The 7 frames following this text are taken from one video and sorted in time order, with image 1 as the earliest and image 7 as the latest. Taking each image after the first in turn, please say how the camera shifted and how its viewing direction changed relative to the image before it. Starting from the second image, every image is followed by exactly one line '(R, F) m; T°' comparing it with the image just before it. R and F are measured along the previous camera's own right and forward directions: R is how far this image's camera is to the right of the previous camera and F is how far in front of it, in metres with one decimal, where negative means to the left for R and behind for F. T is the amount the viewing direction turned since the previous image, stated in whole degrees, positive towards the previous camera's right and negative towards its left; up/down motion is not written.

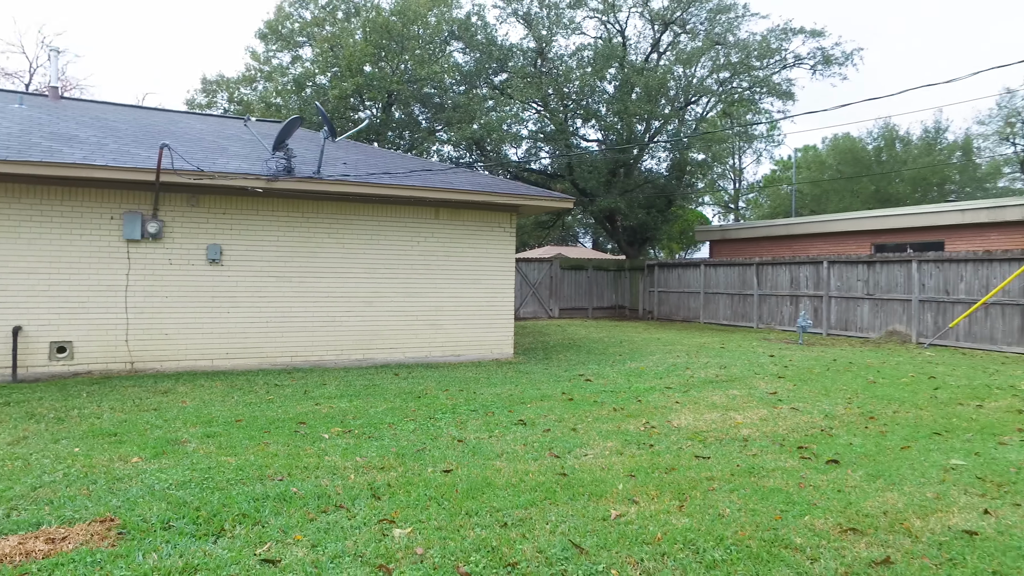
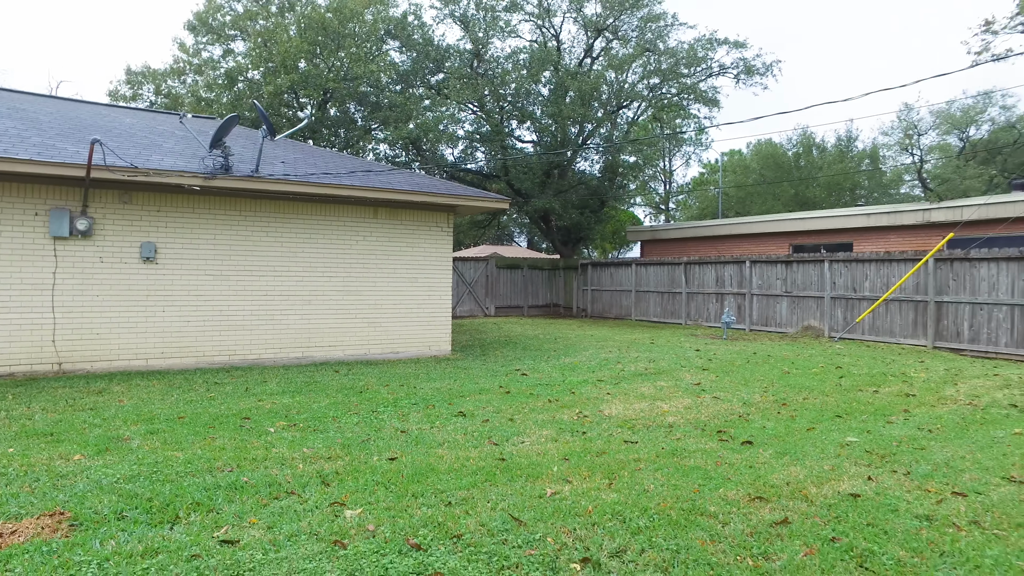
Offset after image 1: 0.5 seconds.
(0.0, -0.3) m; +5°
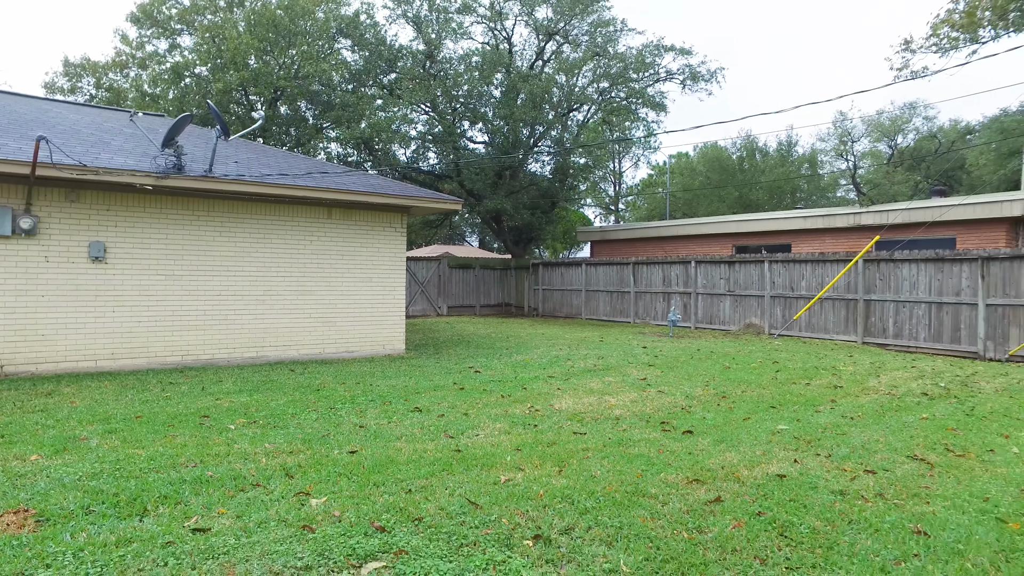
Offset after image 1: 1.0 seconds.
(0.0, -0.2) m; +4°
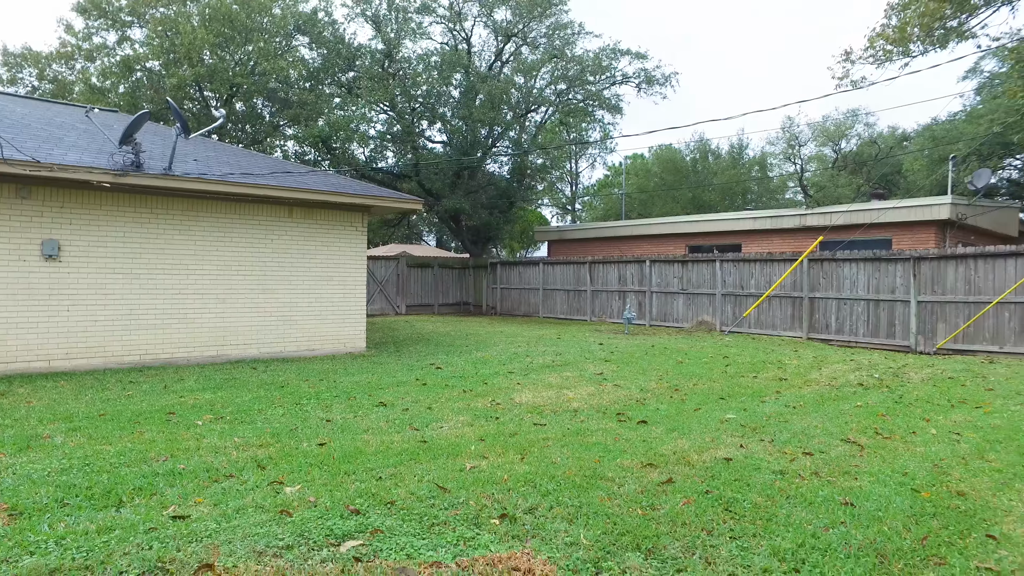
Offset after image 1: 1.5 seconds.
(0.0, -0.2) m; +4°
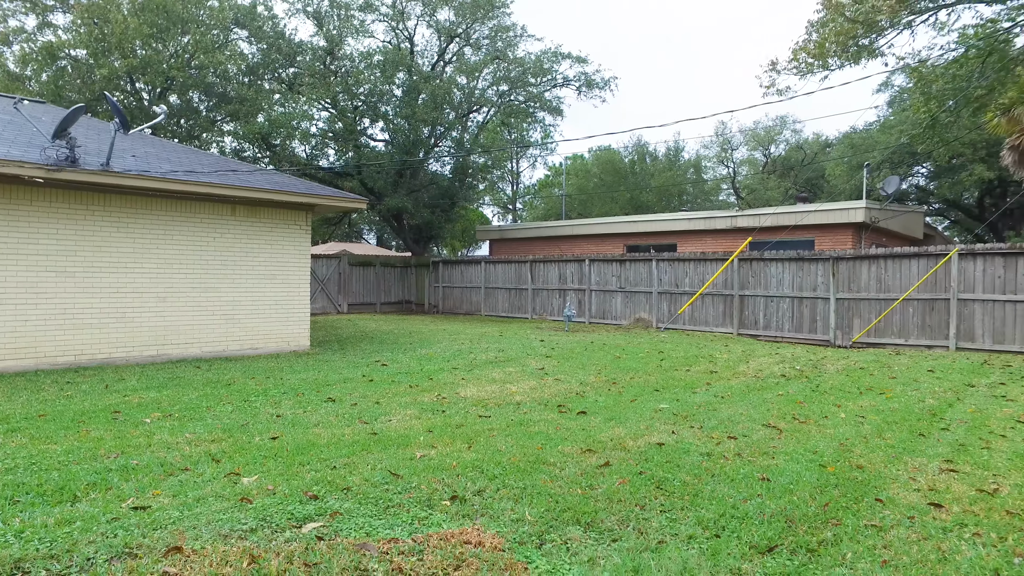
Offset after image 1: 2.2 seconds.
(0.0, -0.2) m; +5°
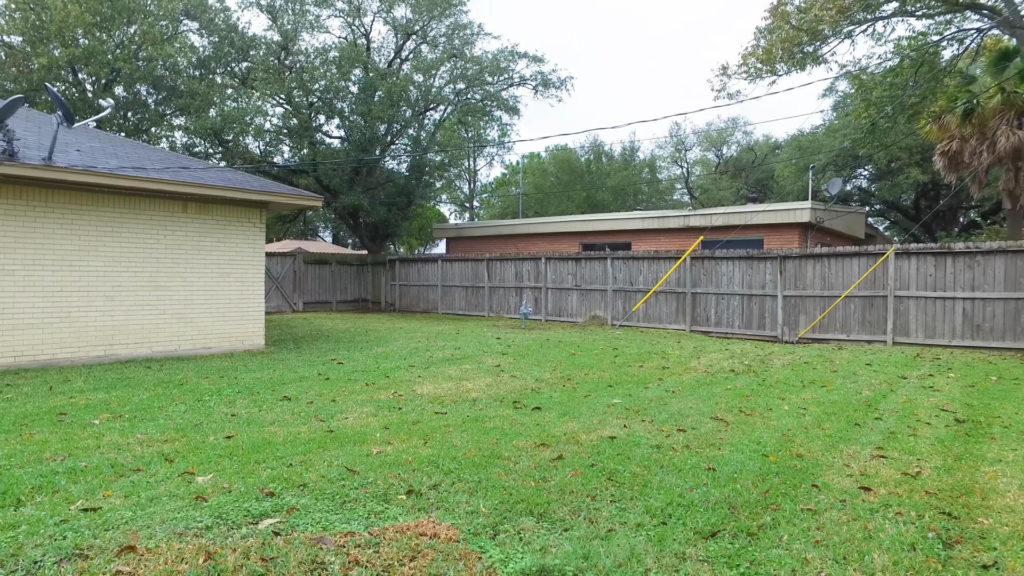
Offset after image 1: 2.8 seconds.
(0.0, -0.1) m; +3°
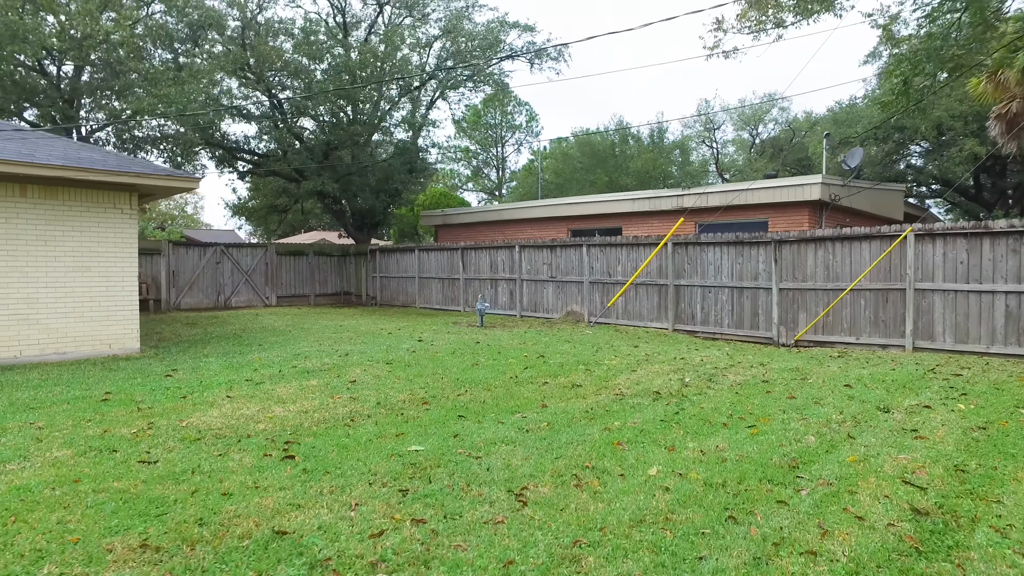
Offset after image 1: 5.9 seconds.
(+1.8, +2.1) m; -5°
